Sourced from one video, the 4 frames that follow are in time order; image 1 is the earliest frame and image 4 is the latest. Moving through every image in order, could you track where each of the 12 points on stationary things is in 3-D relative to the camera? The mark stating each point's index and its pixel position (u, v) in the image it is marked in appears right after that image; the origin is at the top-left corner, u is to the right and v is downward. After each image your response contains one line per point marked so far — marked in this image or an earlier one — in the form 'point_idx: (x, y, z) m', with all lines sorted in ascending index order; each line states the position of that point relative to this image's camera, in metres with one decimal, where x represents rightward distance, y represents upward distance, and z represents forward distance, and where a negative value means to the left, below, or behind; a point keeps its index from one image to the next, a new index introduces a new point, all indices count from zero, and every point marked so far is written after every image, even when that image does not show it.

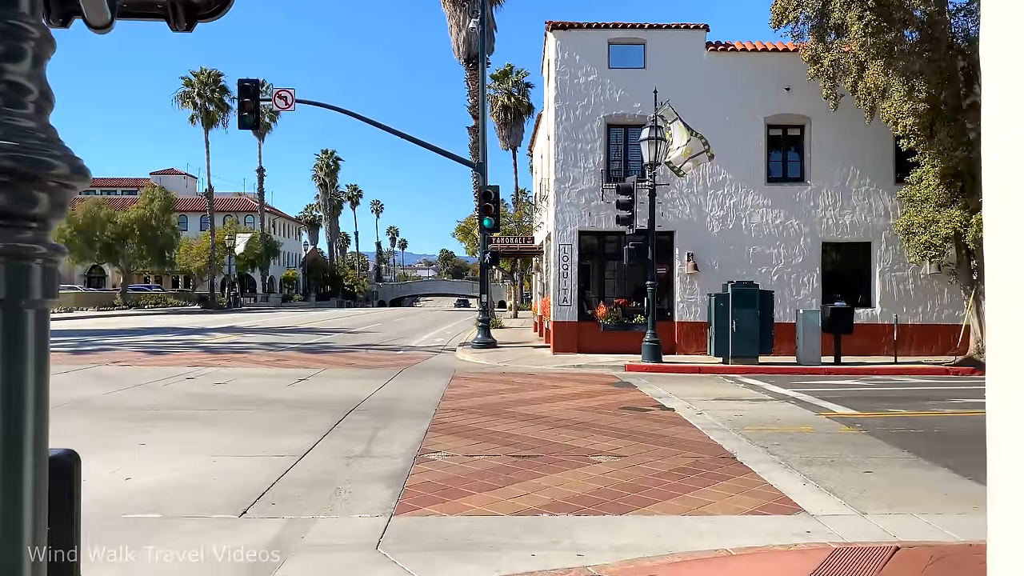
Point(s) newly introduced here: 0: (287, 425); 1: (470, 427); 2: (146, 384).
0: (-2.8, -1.7, +10.1) m
1: (-0.5, -1.7, +9.8) m
2: (-6.2, -1.6, +14.0) m
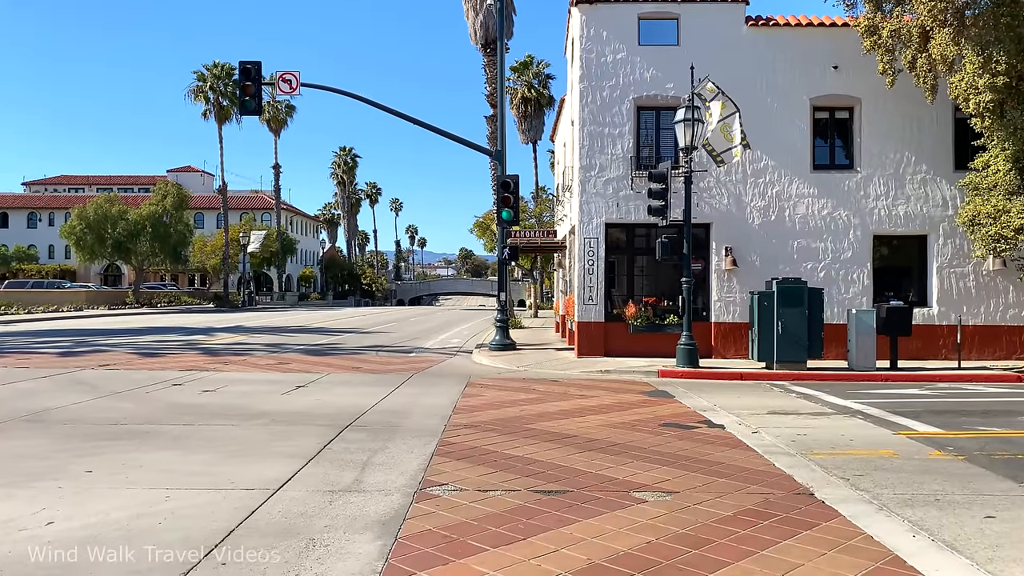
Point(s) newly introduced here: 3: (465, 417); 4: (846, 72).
0: (-2.5, -1.6, +8.5) m
1: (-0.3, -1.6, +8.2) m
2: (-5.9, -1.6, +12.5) m
3: (-0.6, -1.6, +10.2) m
4: (+7.4, +4.8, +18.2) m
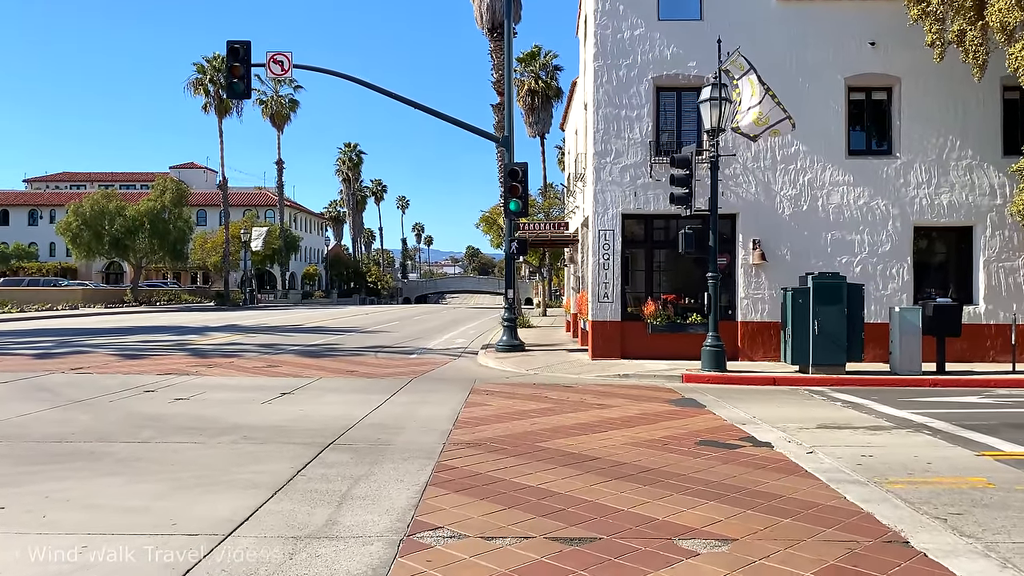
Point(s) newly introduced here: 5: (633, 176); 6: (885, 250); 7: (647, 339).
0: (-2.4, -1.6, +7.1) m
1: (-0.2, -1.6, +6.8) m
2: (-5.8, -1.5, +11.1) m
3: (-0.5, -1.5, +8.8) m
4: (+7.6, +4.9, +16.7) m
5: (+2.5, +2.3, +16.9) m
6: (+7.6, +0.8, +16.7) m
7: (+2.8, -1.1, +16.9) m
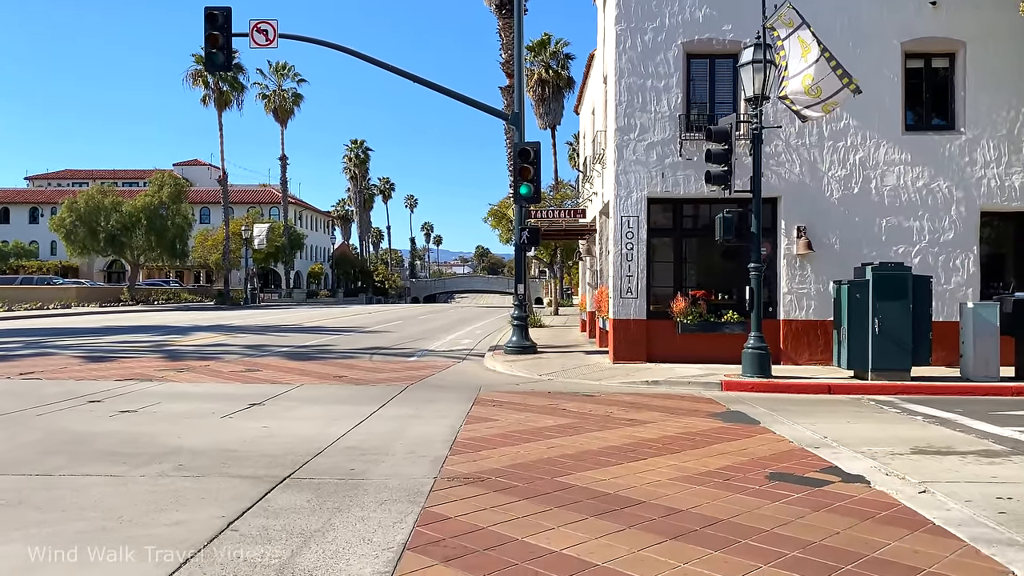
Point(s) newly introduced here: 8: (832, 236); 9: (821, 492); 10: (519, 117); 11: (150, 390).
0: (-2.4, -1.5, +5.1) m
1: (-0.1, -1.5, +4.8) m
2: (-5.6, -1.4, +9.2) m
3: (-0.4, -1.4, +6.8) m
4: (+7.8, +5.0, +14.7) m
5: (+2.7, +2.4, +14.9) m
6: (+7.8, +0.9, +14.7) m
7: (+3.0, -0.9, +14.9) m
8: (+5.7, +0.9, +14.8) m
9: (+2.2, -1.5, +5.9) m
10: (+0.1, +3.6, +17.6) m
11: (-5.3, -1.5, +12.0) m
